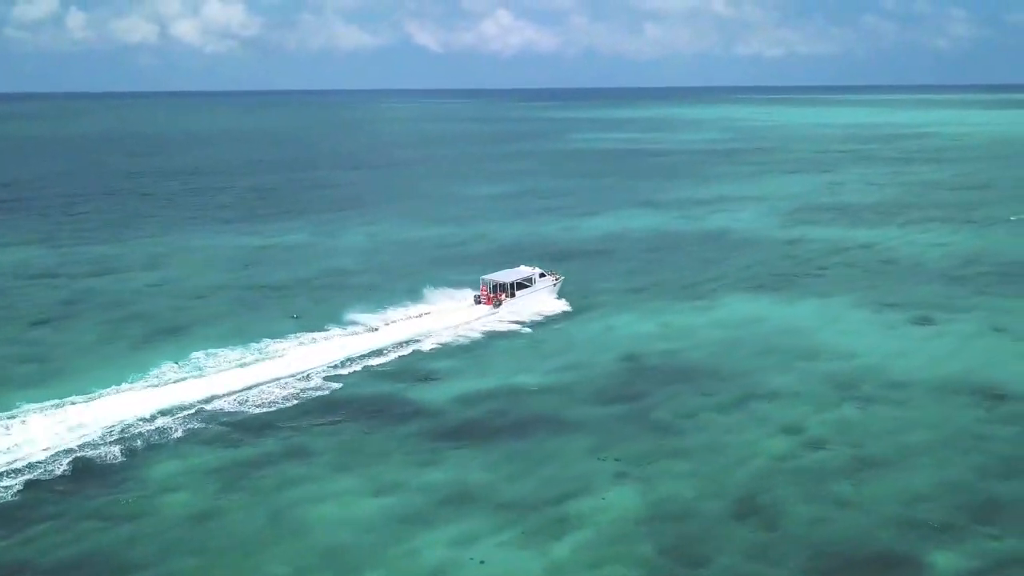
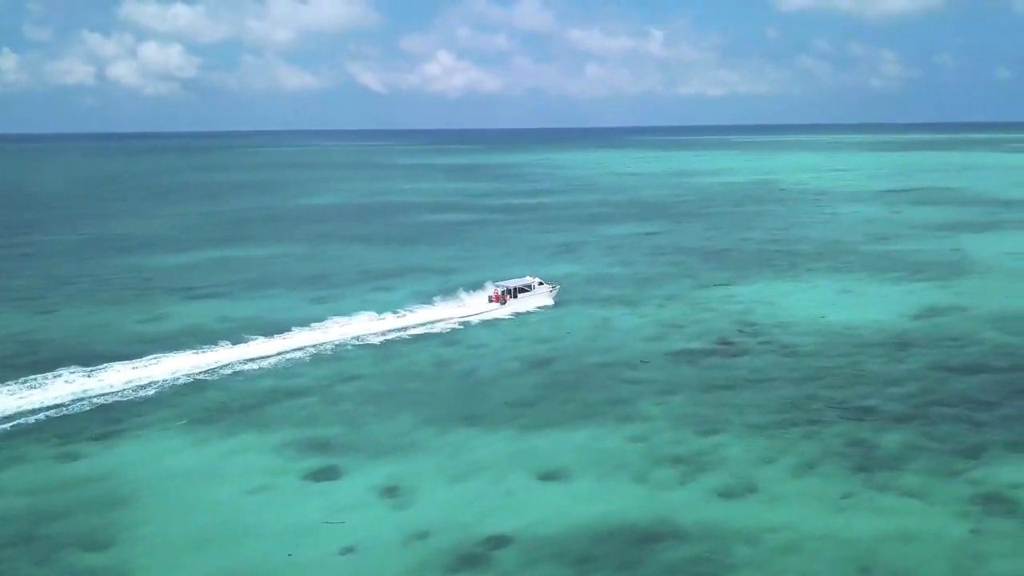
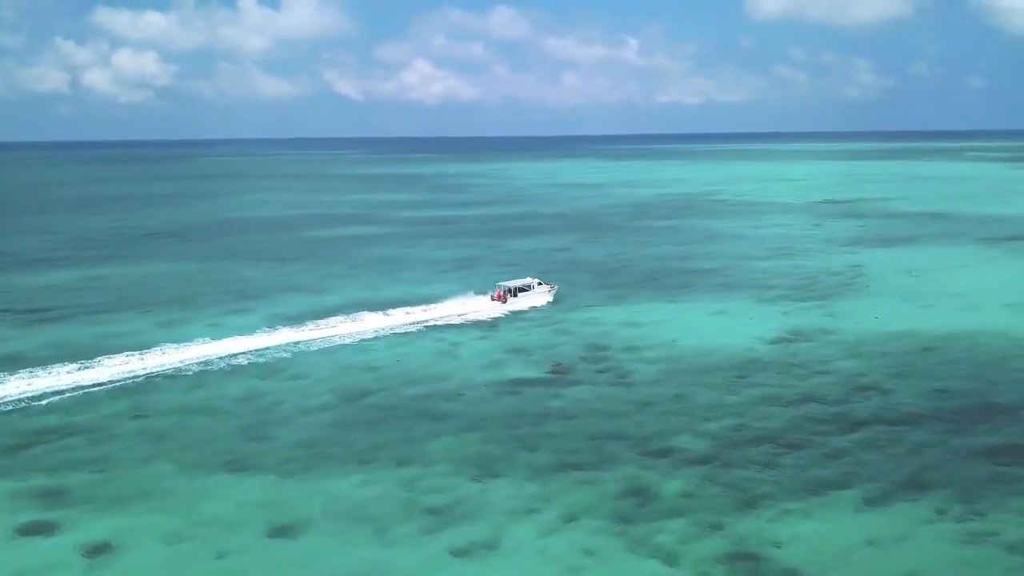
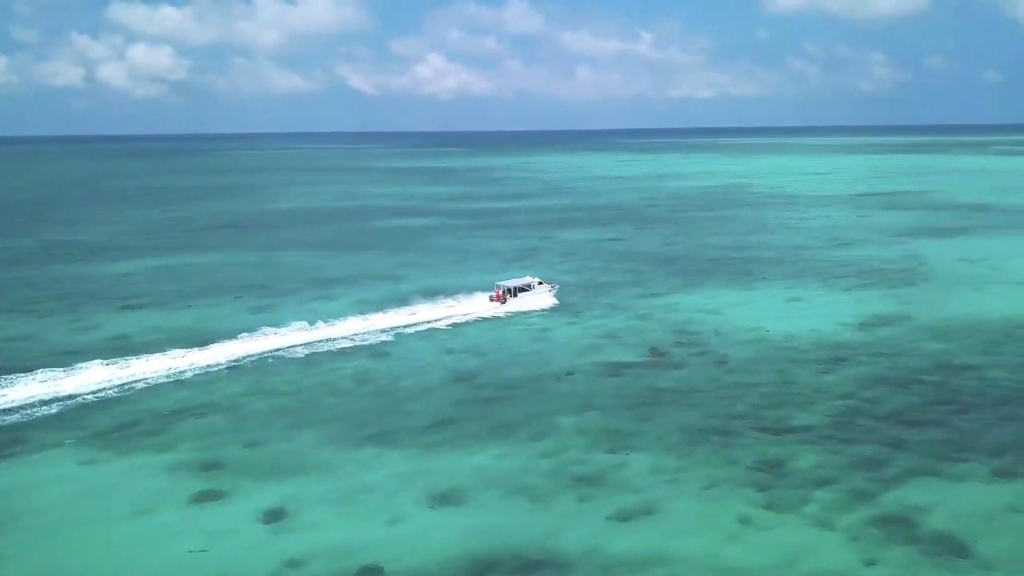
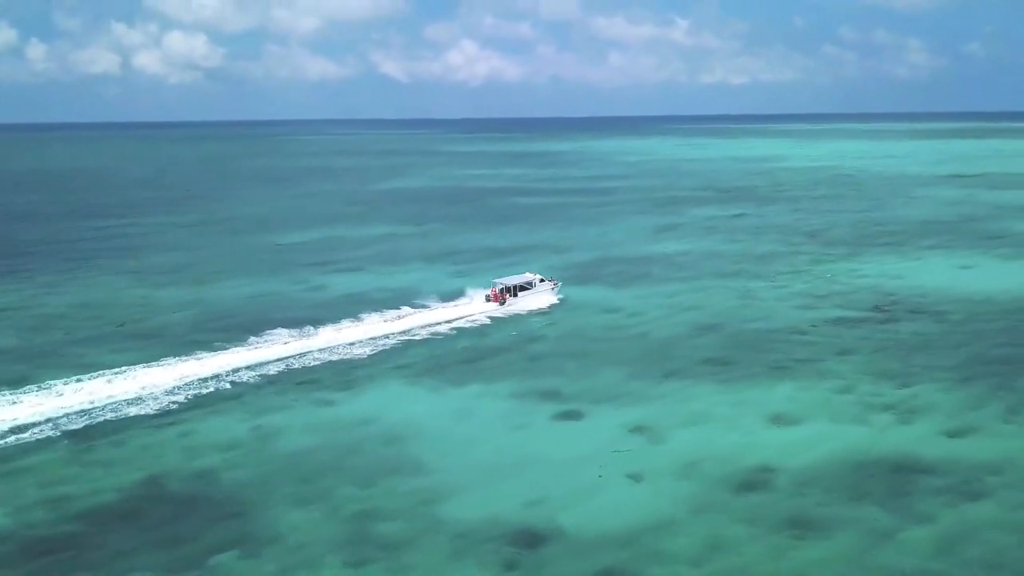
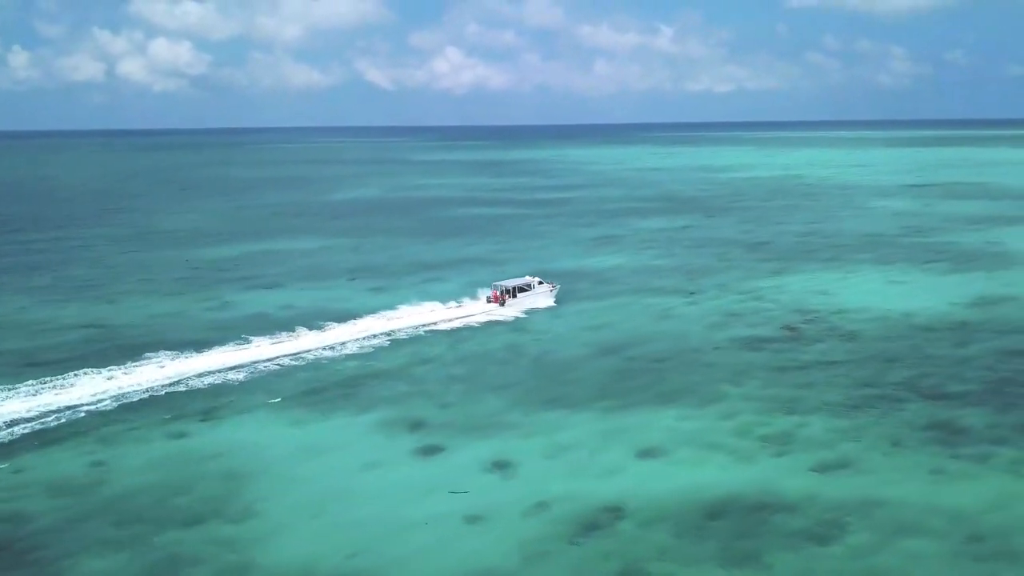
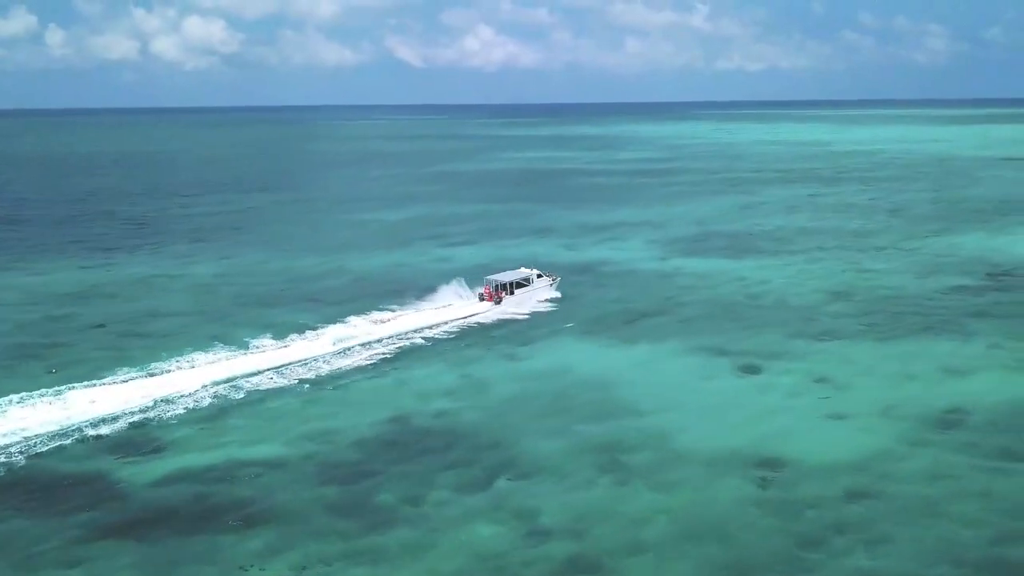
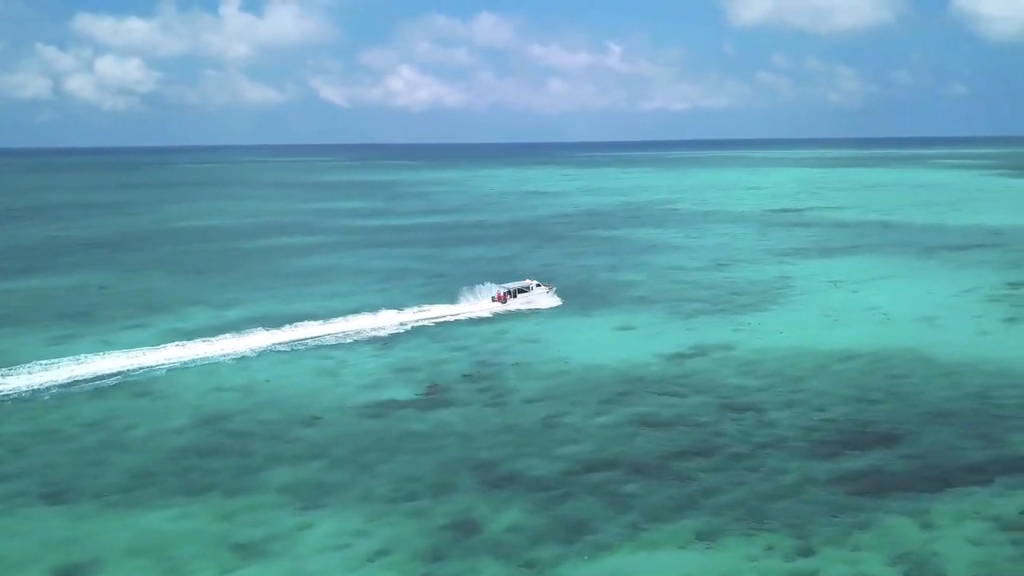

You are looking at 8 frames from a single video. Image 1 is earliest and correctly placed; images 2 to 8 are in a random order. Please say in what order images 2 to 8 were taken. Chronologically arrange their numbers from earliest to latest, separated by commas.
7, 5, 6, 2, 4, 3, 8
